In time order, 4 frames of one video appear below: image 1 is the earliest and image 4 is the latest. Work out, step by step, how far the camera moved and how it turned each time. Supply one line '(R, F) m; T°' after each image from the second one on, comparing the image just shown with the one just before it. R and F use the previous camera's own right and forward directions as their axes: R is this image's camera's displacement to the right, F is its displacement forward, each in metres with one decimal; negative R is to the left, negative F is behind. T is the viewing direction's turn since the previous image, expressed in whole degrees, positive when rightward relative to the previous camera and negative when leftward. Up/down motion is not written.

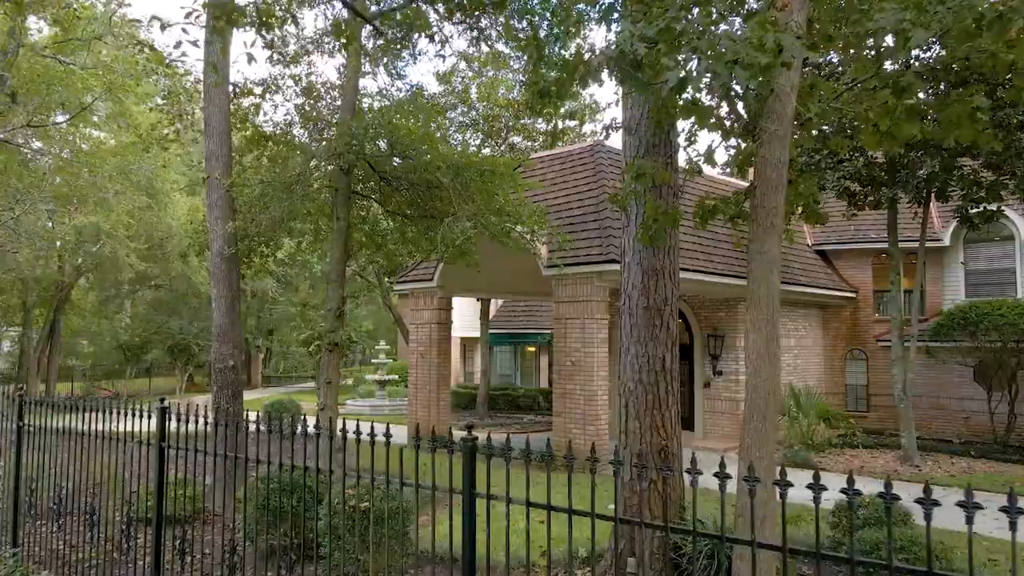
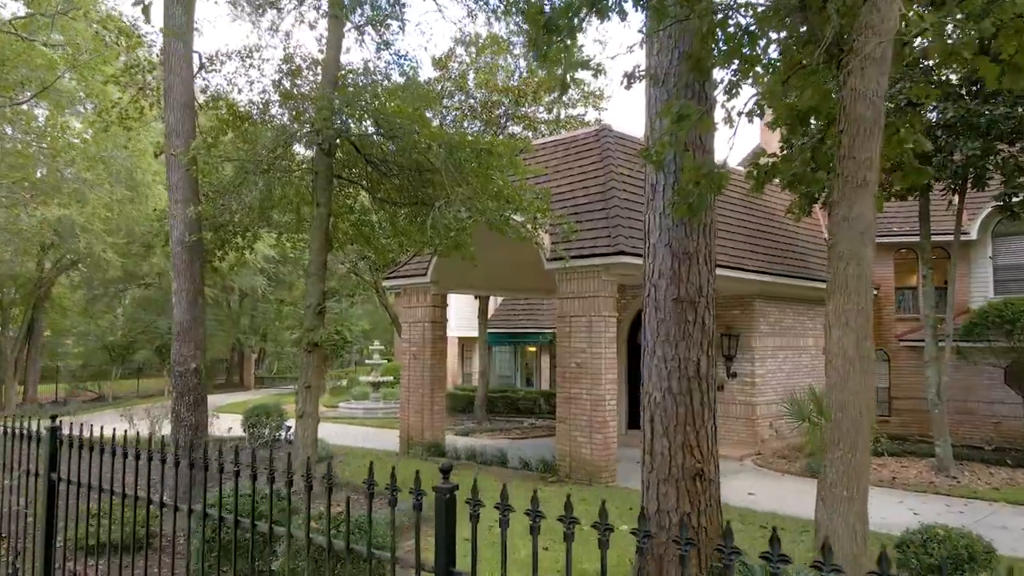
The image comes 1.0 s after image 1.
(0.0, +1.0) m; 0°
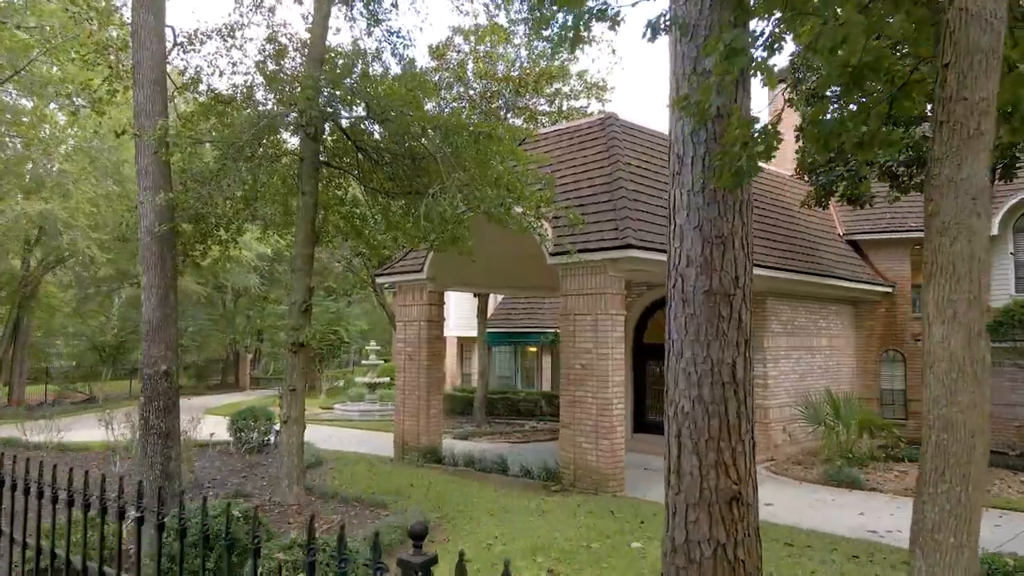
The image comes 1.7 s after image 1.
(0.0, +0.7) m; 0°
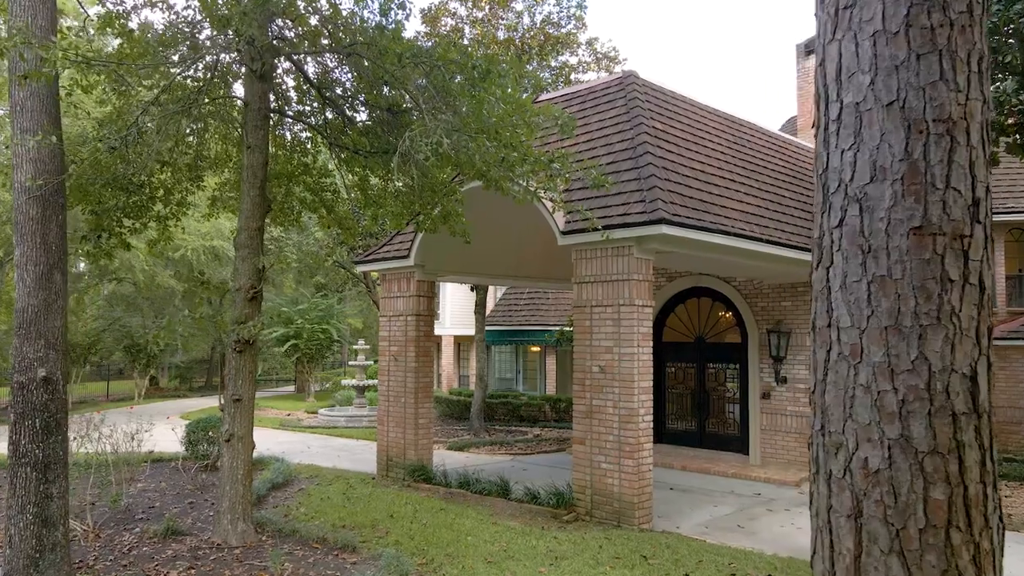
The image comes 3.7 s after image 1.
(0.0, +1.8) m; 0°
